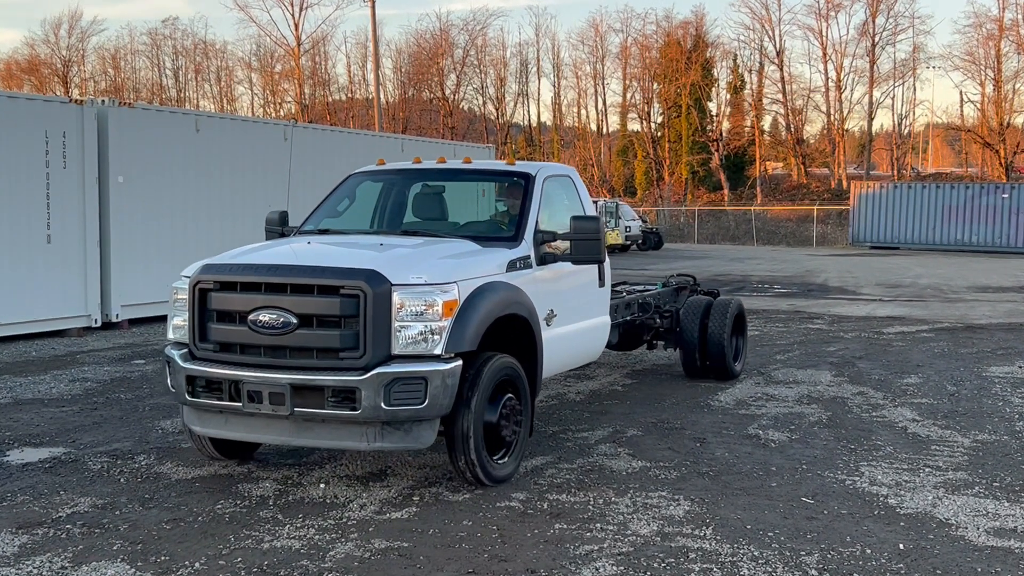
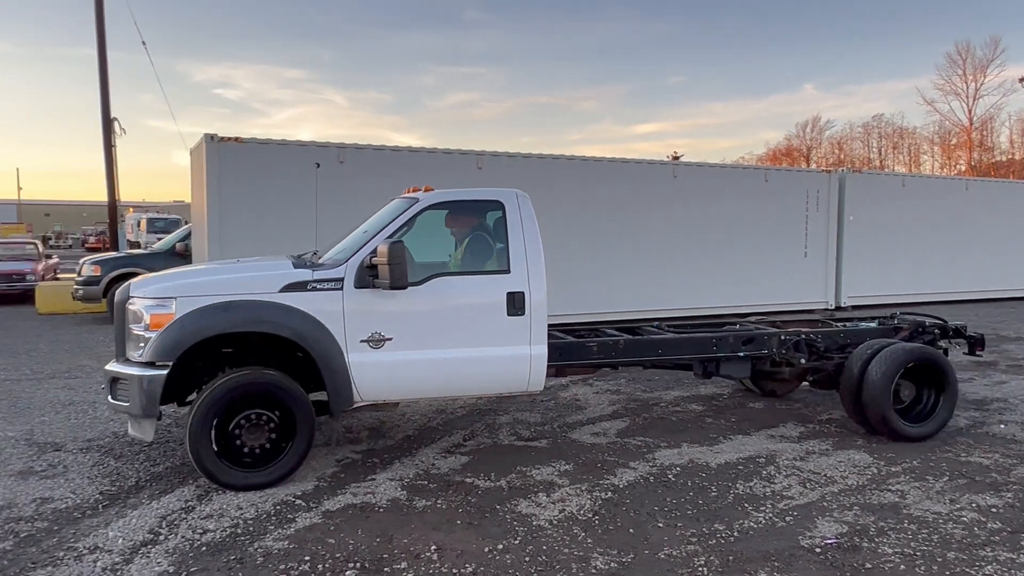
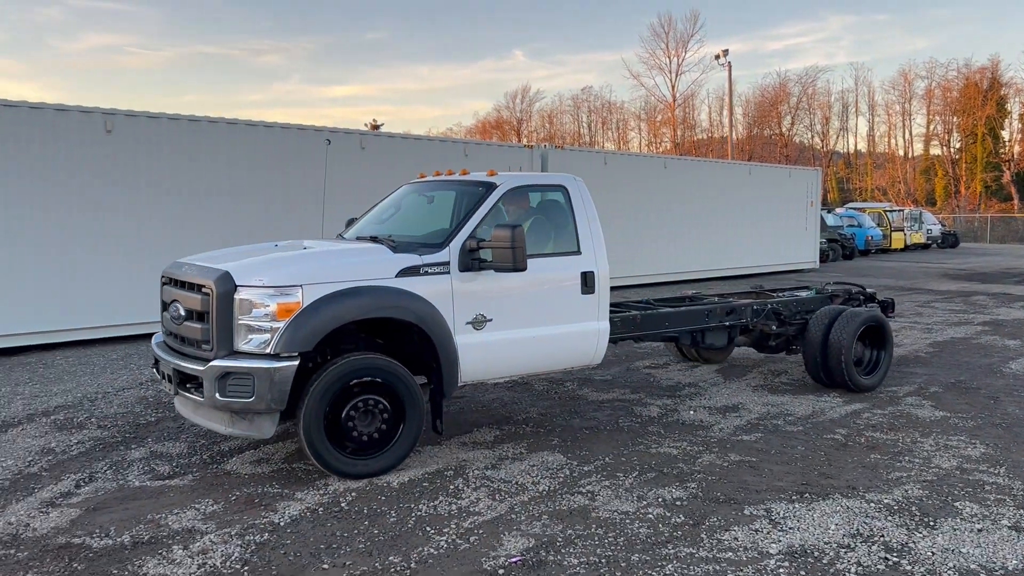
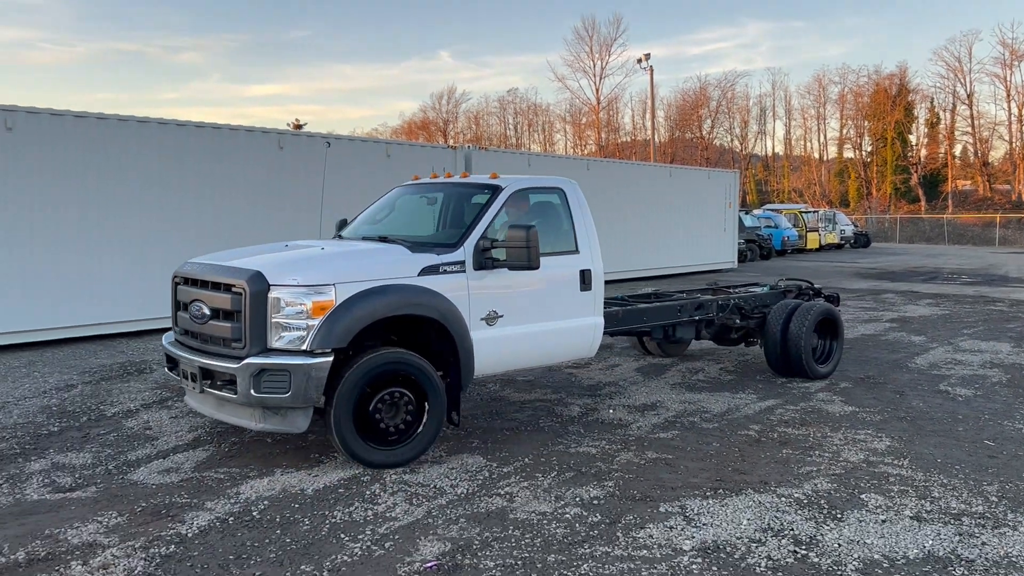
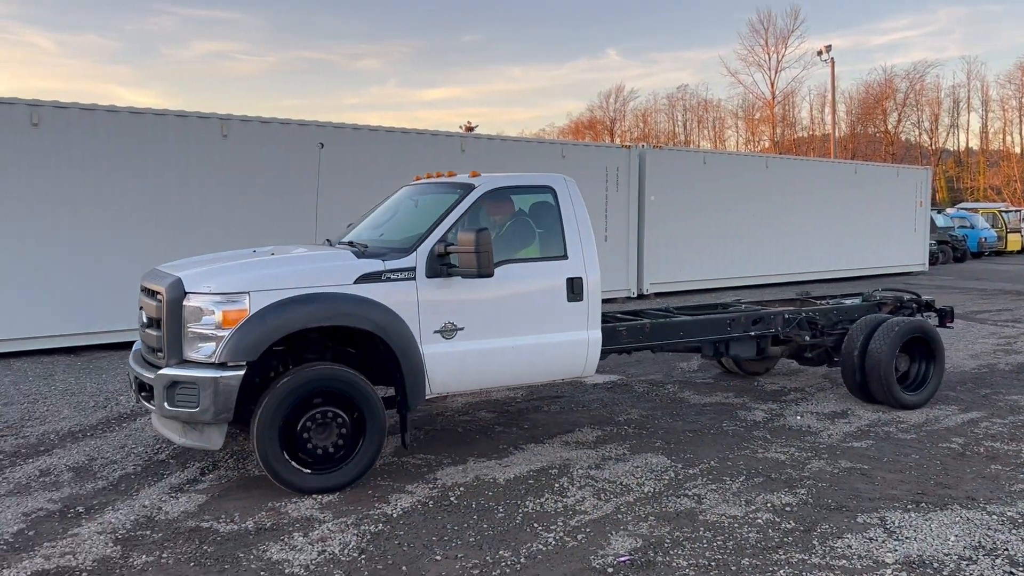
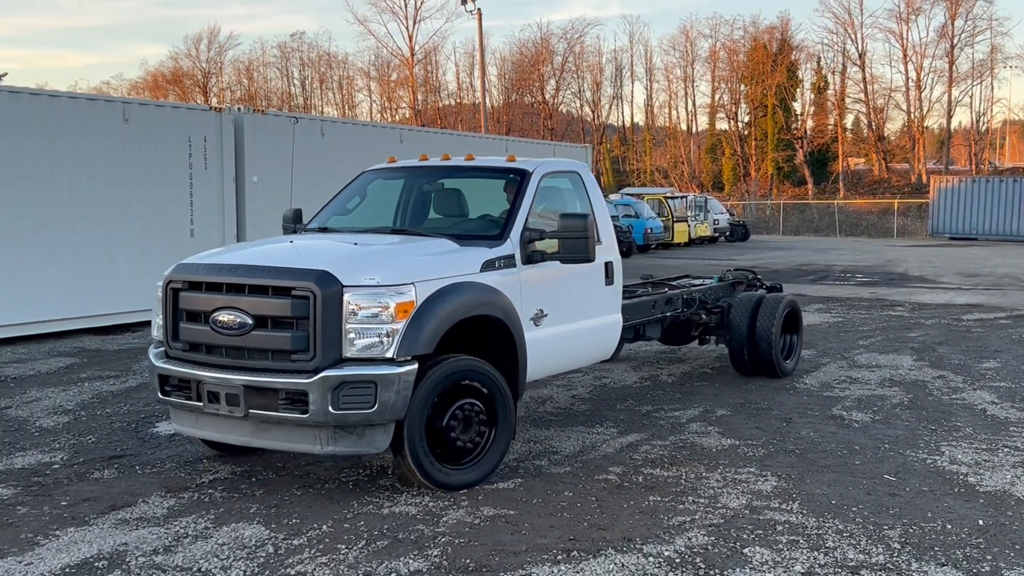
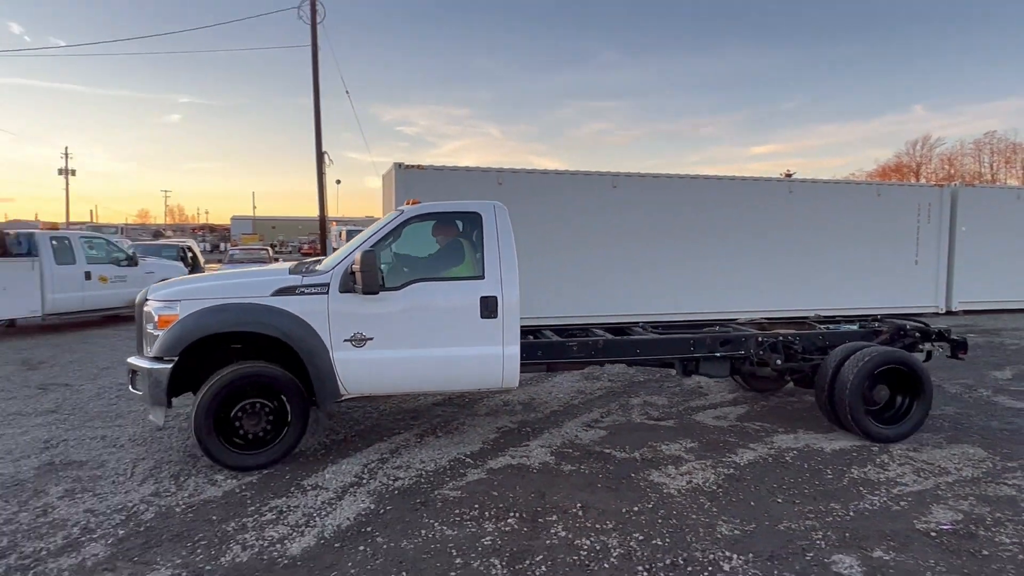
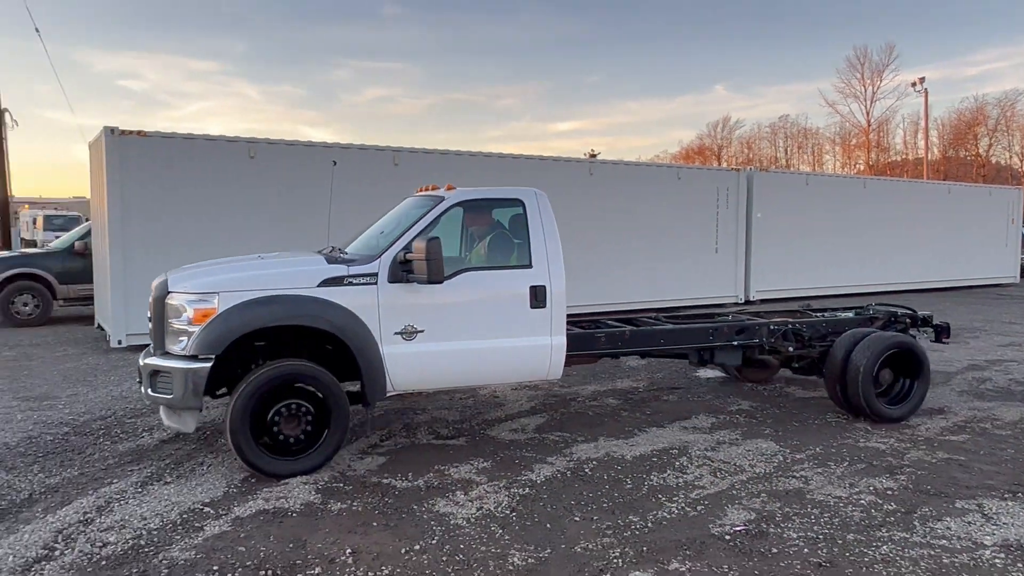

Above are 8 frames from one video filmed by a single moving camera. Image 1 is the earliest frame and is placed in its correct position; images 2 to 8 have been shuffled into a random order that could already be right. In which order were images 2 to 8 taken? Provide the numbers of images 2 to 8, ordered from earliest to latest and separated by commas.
6, 4, 3, 5, 8, 2, 7
